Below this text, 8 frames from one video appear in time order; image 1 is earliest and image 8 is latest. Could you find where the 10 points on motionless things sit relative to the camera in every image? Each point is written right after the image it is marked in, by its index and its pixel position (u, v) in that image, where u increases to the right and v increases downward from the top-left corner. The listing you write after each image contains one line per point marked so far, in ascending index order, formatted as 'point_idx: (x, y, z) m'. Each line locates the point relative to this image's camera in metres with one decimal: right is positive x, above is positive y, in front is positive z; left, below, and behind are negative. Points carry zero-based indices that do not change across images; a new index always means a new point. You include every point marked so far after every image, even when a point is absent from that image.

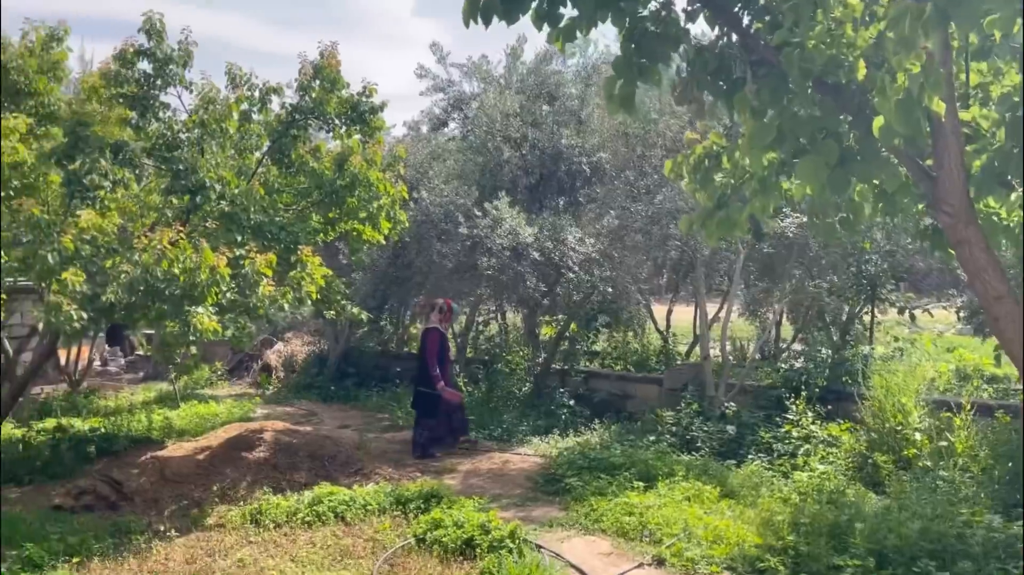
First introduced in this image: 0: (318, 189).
0: (-1.8, +0.9, +7.8) m
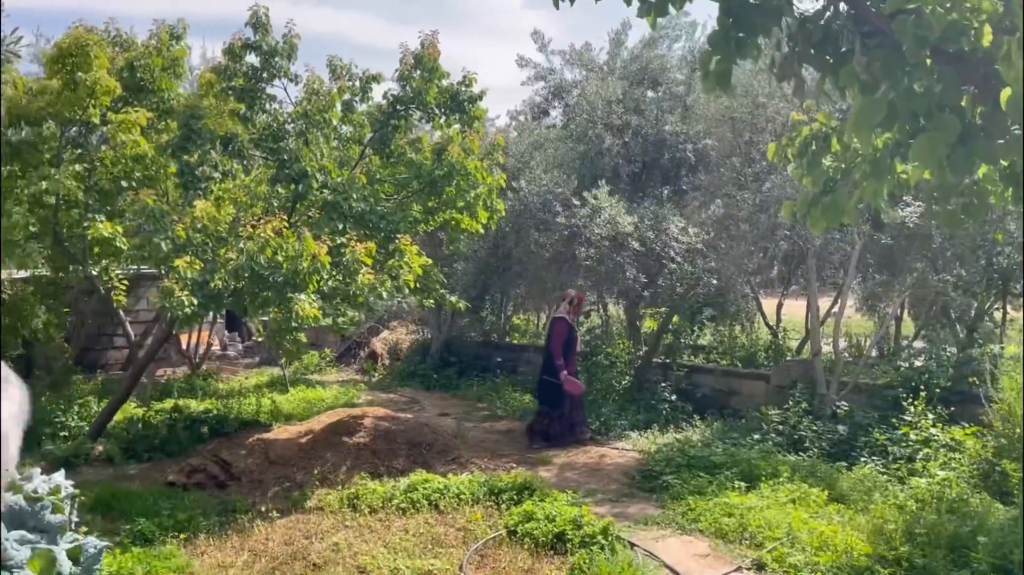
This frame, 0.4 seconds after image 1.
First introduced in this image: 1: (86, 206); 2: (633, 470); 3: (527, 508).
0: (-0.9, +1.0, +7.8) m
1: (-4.0, +0.8, +8.0) m
2: (+1.0, -1.5, +7.1) m
3: (+0.1, -1.5, +5.8) m
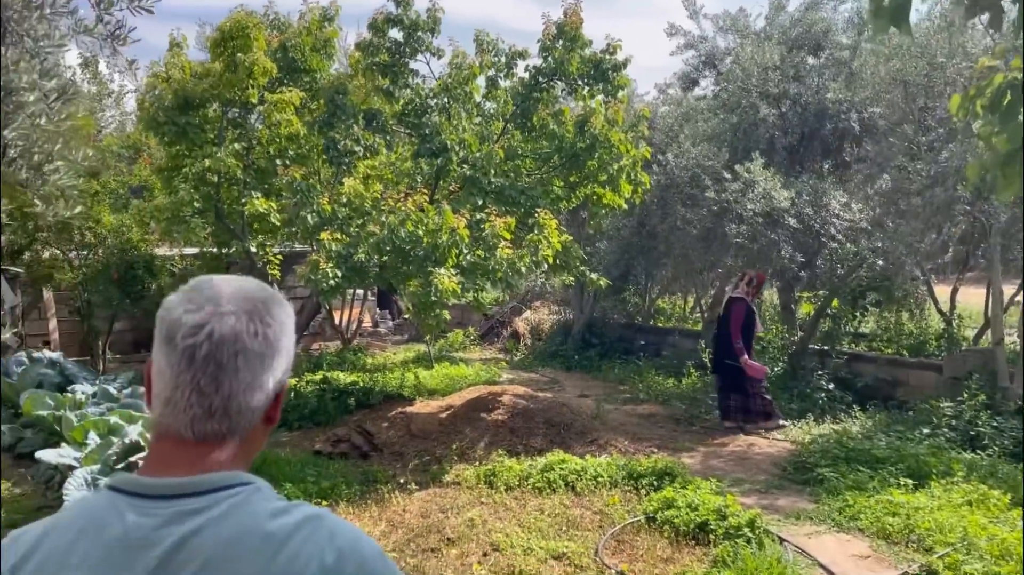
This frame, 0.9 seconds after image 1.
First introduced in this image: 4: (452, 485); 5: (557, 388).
0: (+0.4, +1.2, +7.7) m
1: (-2.7, +1.0, +8.4) m
2: (+2.1, -1.4, +6.6) m
3: (+1.0, -1.3, +5.5) m
4: (-0.5, -1.5, +6.4) m
5: (+0.5, -1.2, +9.9) m
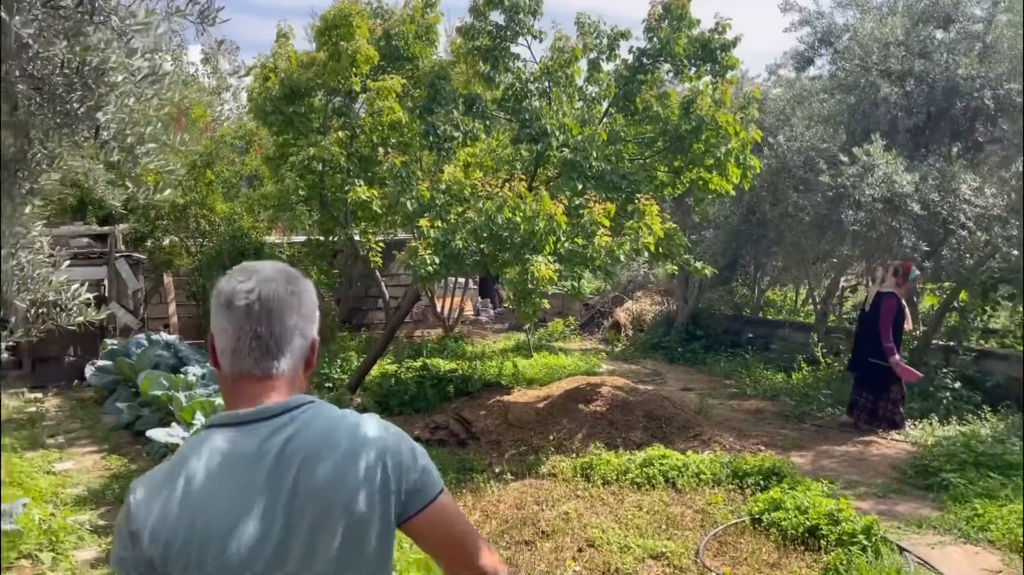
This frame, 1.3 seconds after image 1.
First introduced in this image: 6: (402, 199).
0: (+1.3, +1.3, +7.4) m
1: (-1.7, +1.2, +8.5) m
2: (+2.9, -1.3, +6.2) m
3: (+1.6, -1.3, +5.2) m
4: (+0.3, -1.4, +6.3) m
5: (+1.7, -1.1, +9.6) m
6: (-0.9, +0.7, +7.0) m
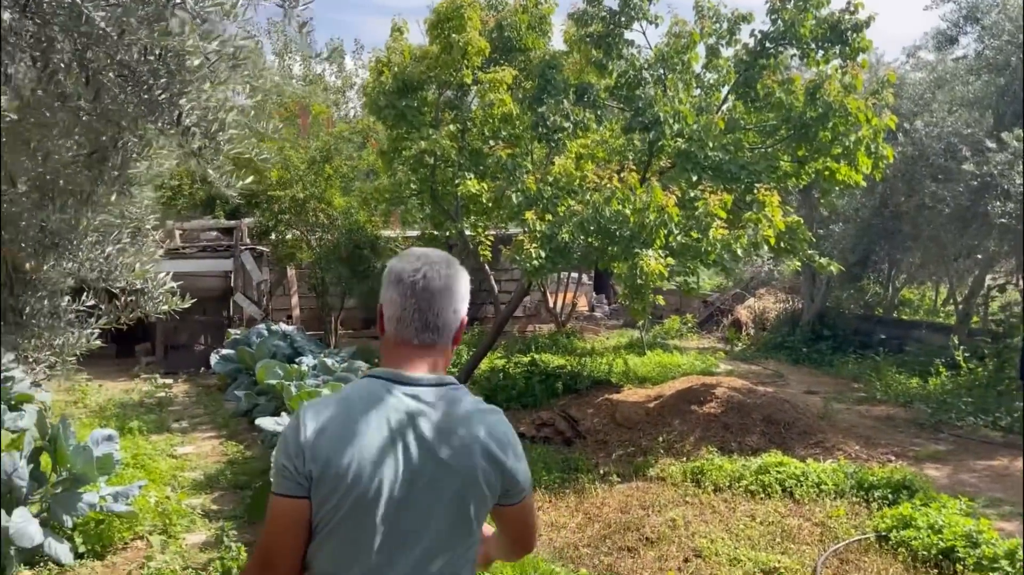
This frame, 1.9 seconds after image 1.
0: (+2.3, +1.3, +7.0) m
1: (-0.5, +1.2, +8.4) m
2: (+3.6, -1.3, +5.6) m
3: (+2.2, -1.3, +4.8) m
4: (+1.0, -1.4, +6.0) m
5: (+2.9, -1.0, +9.1) m
6: (0.0, +0.8, +6.9) m
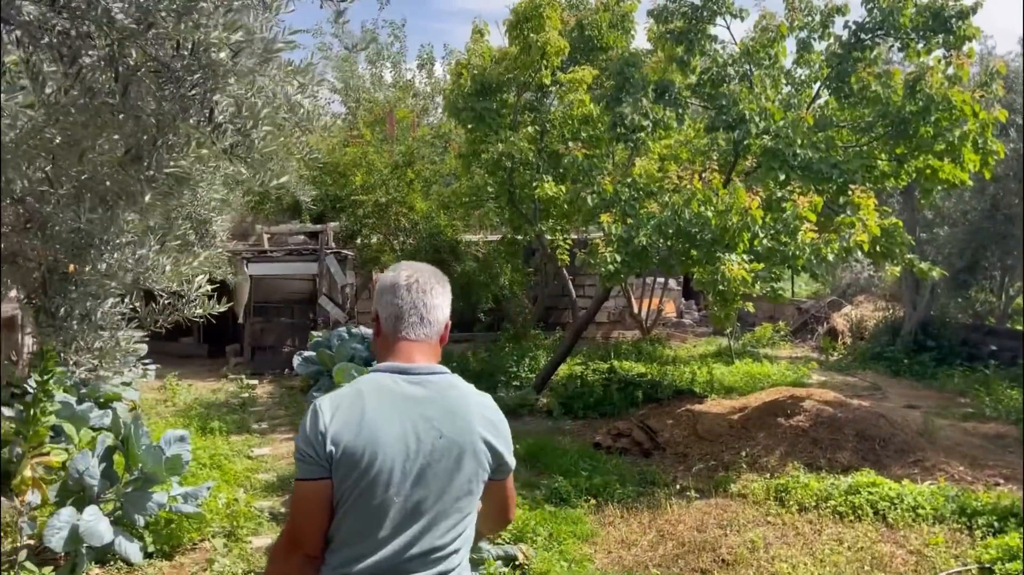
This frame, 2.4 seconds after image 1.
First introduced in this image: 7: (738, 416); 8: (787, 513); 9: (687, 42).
0: (+2.9, +1.3, +6.5) m
1: (+0.2, +1.2, +8.3) m
2: (+4.0, -1.3, +5.0) m
3: (+2.6, -1.3, +4.3) m
4: (+1.5, -1.4, +5.7) m
5: (+3.7, -1.1, +8.6) m
6: (+0.6, +0.7, +6.7) m
7: (+1.9, -1.1, +7.2) m
8: (+1.7, -1.4, +5.3) m
9: (+1.4, +2.0, +6.9) m
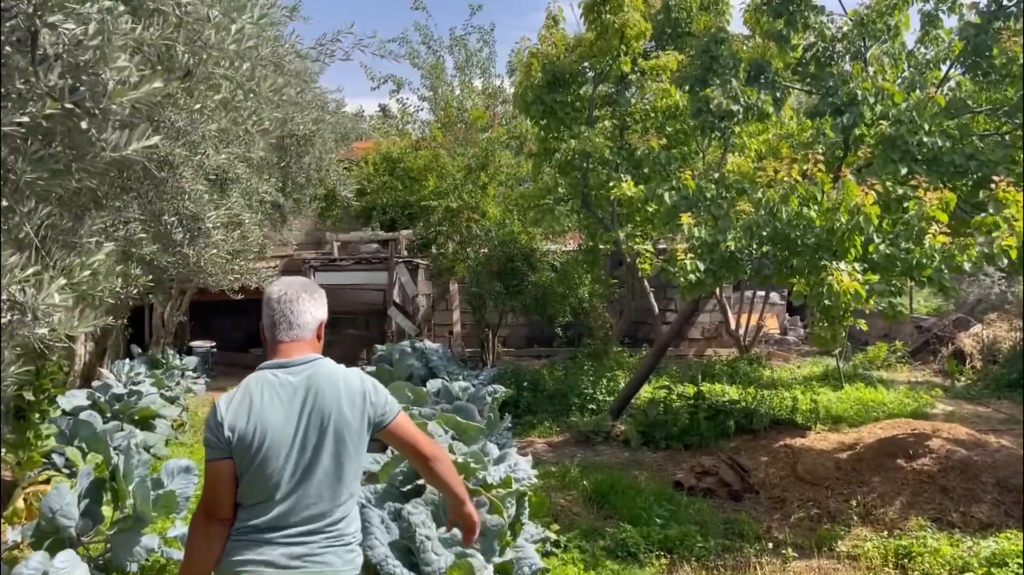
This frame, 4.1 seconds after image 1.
0: (+3.3, +1.2, +5.3) m
1: (+0.9, +1.1, +7.4) m
2: (+4.2, -1.4, +3.6) m
3: (+2.7, -1.4, +3.2) m
4: (+1.8, -1.5, +4.6) m
5: (+4.3, -1.2, +7.3) m
6: (+1.0, +0.6, +5.7) m
7: (+2.4, -1.2, +6.1) m
8: (+2.0, -1.5, +4.2) m
9: (+1.9, +1.9, +5.9) m
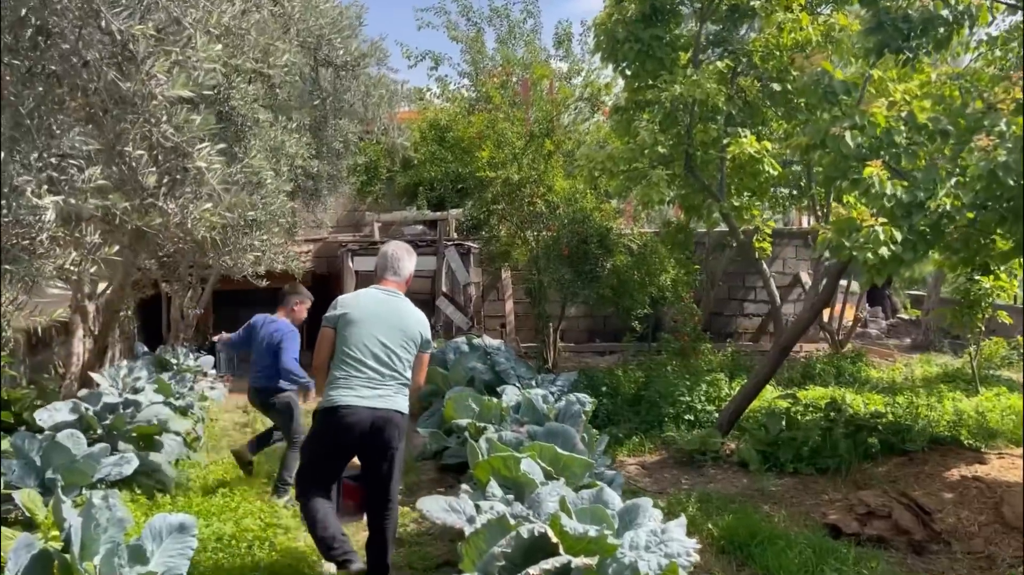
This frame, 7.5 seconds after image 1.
0: (+3.8, +1.3, +3.7) m
1: (+1.5, +1.2, +5.9) m
2: (+4.7, -1.4, +2.0) m
3: (+3.2, -1.3, +1.6) m
4: (+2.3, -1.4, +3.1) m
5: (+5.0, -1.1, +5.7) m
6: (+1.6, +0.7, +4.2) m
7: (+3.0, -1.1, +4.6) m
8: (+2.5, -1.4, +2.7) m
9: (+2.5, +2.0, +4.3) m
